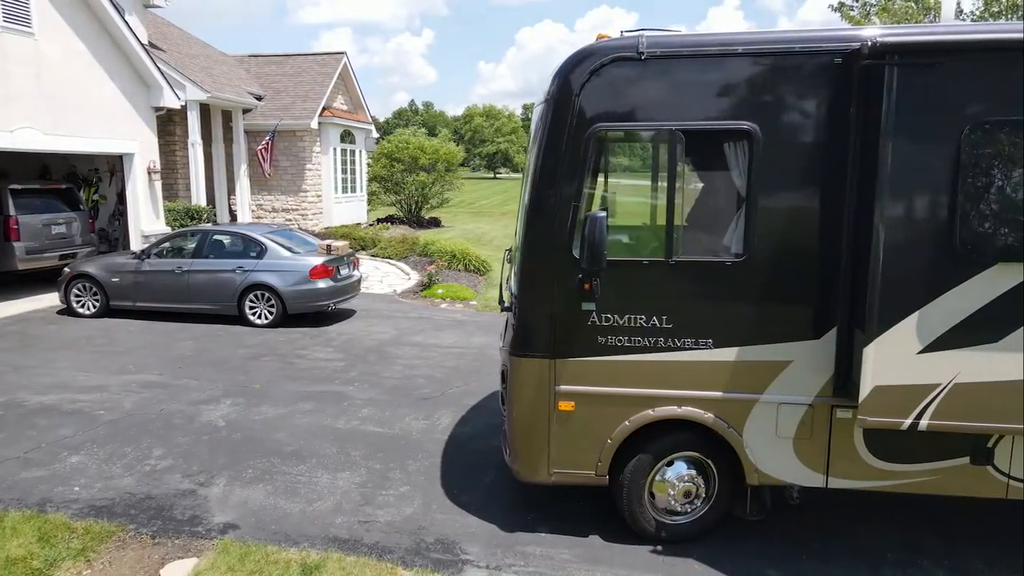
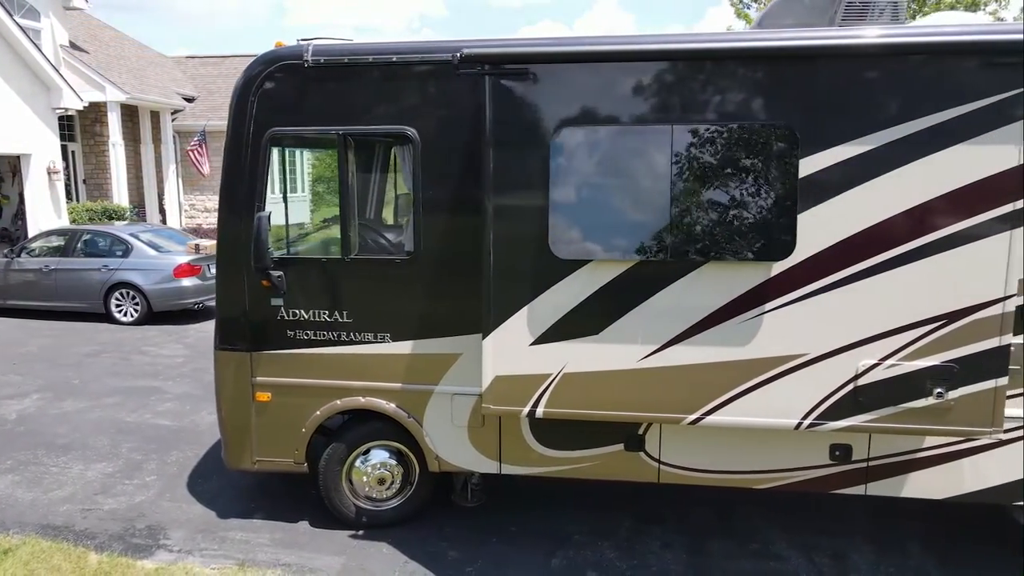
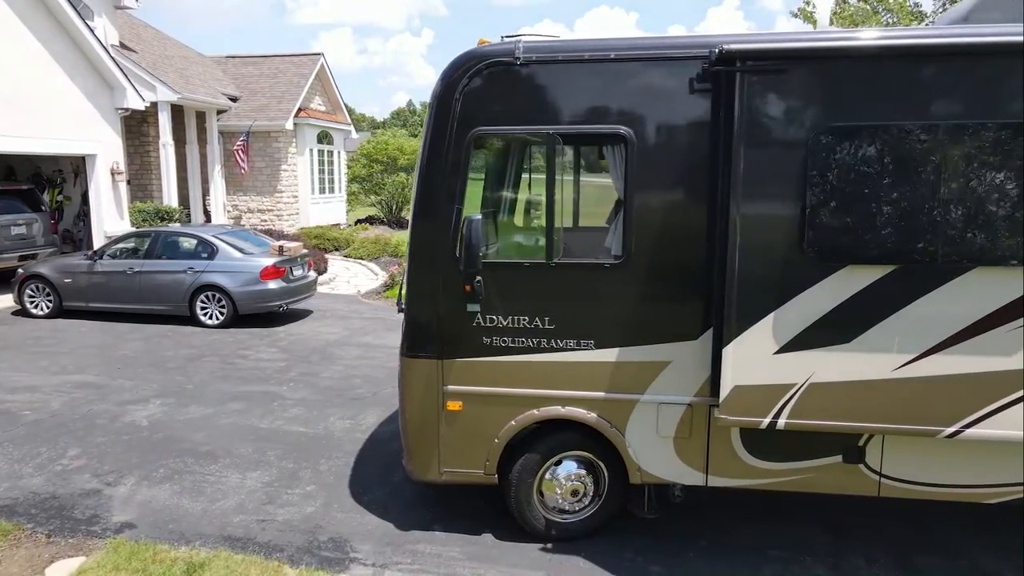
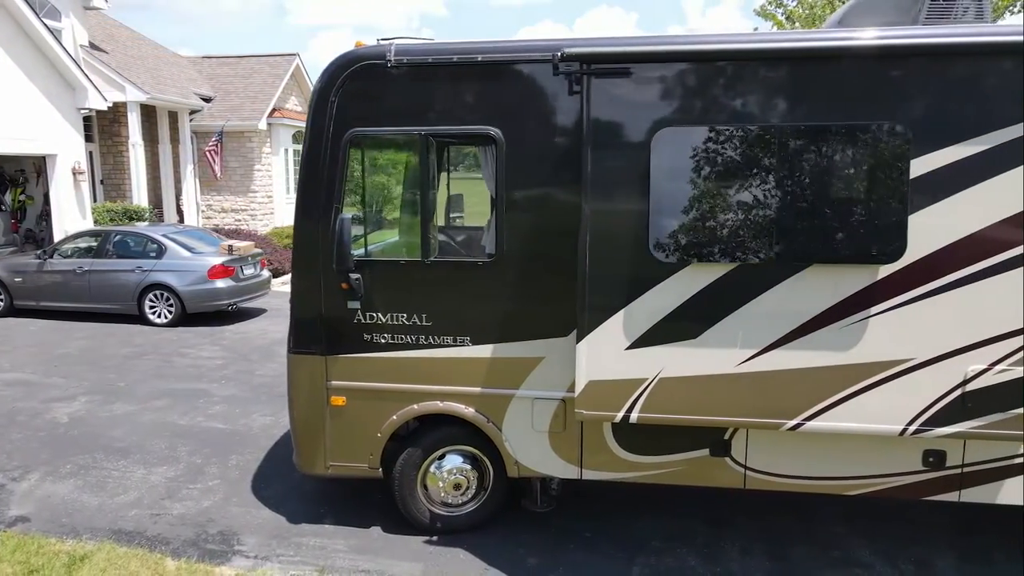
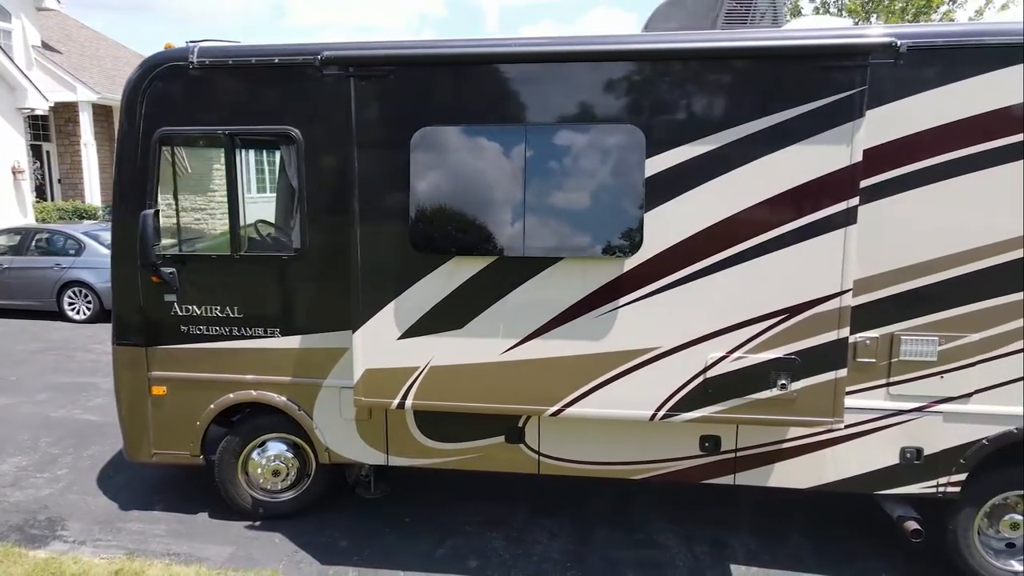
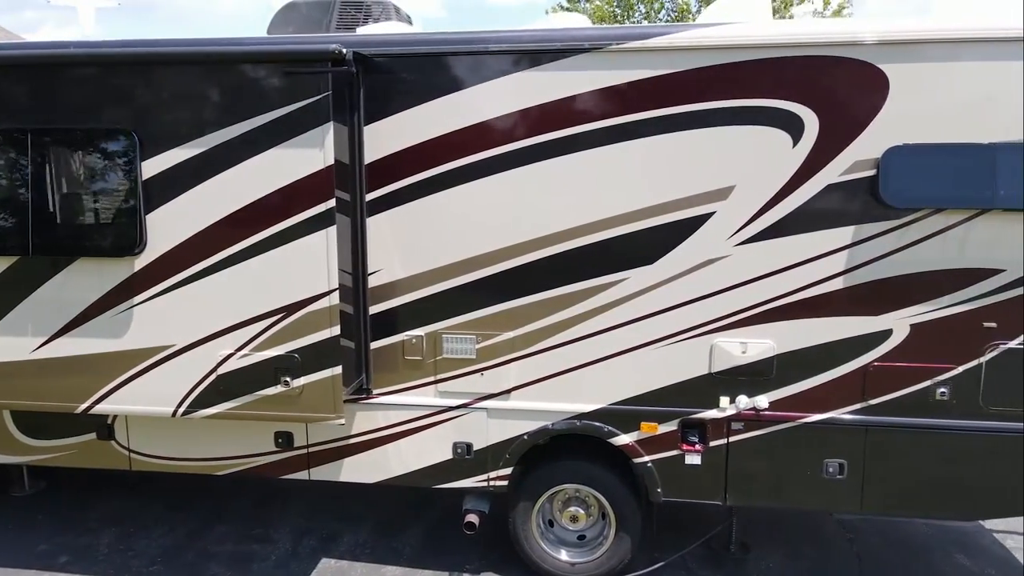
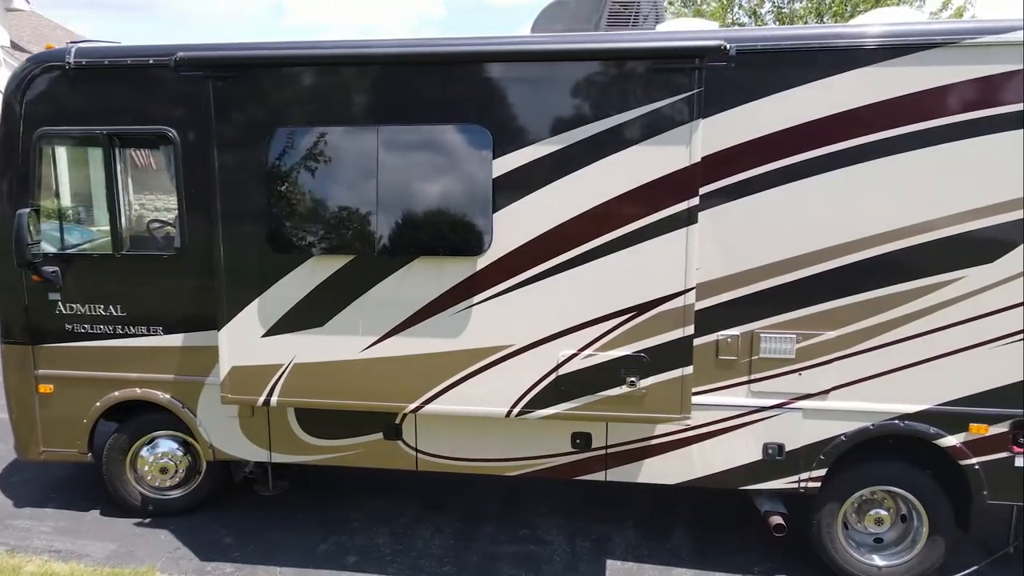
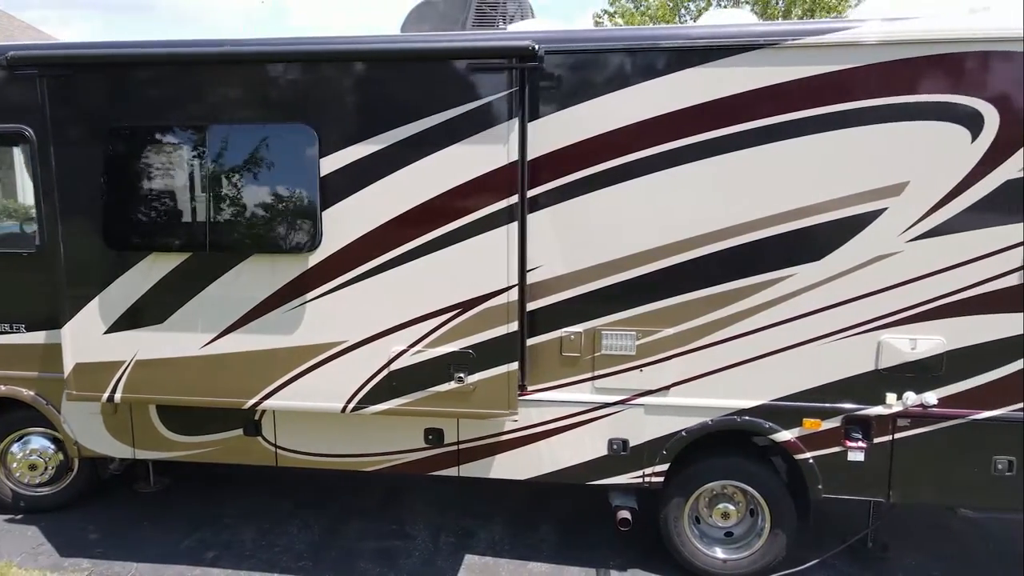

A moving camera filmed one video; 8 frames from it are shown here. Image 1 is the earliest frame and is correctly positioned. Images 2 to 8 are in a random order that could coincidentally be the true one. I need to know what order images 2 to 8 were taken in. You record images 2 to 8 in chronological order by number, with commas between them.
3, 4, 2, 5, 7, 8, 6
